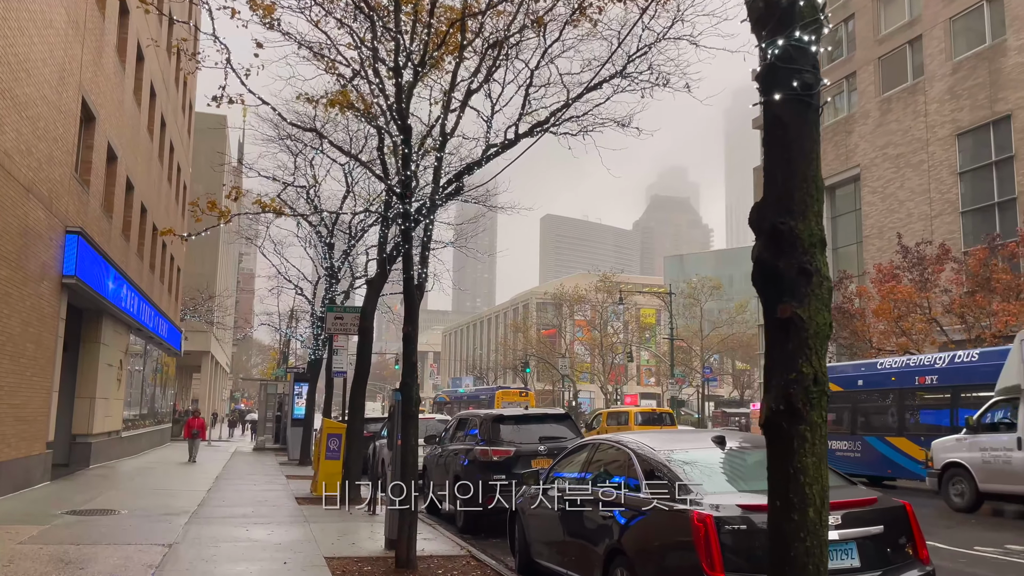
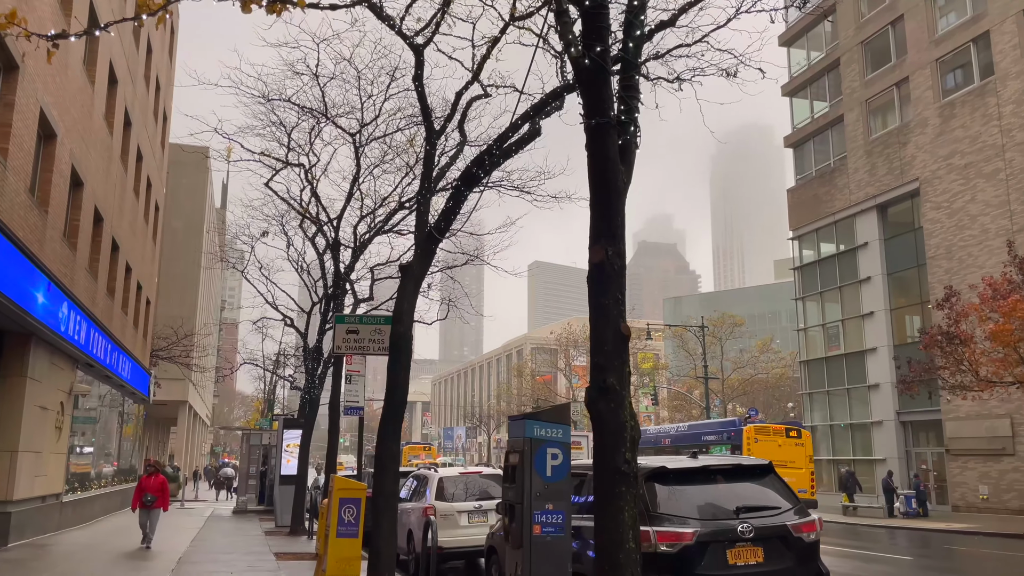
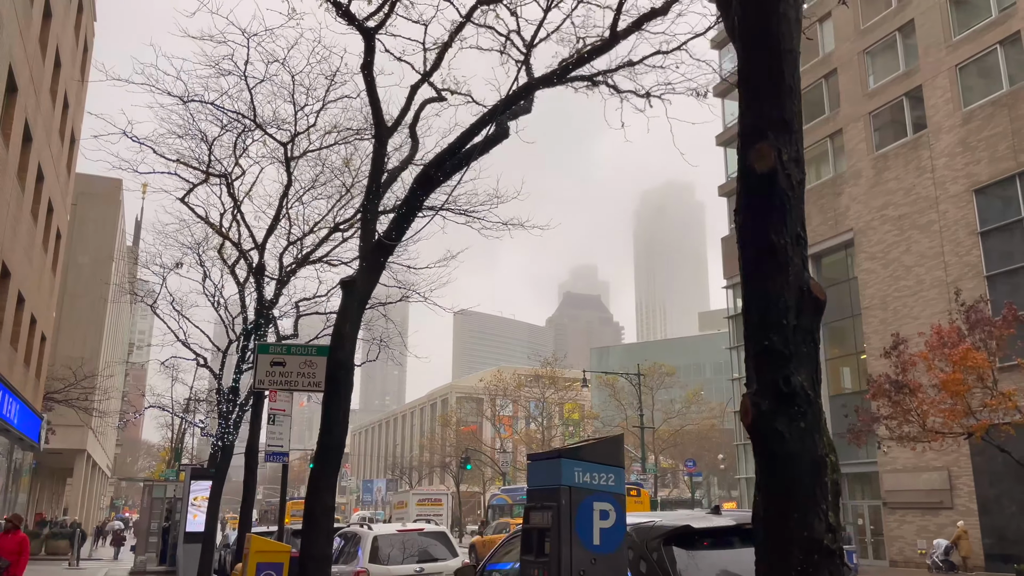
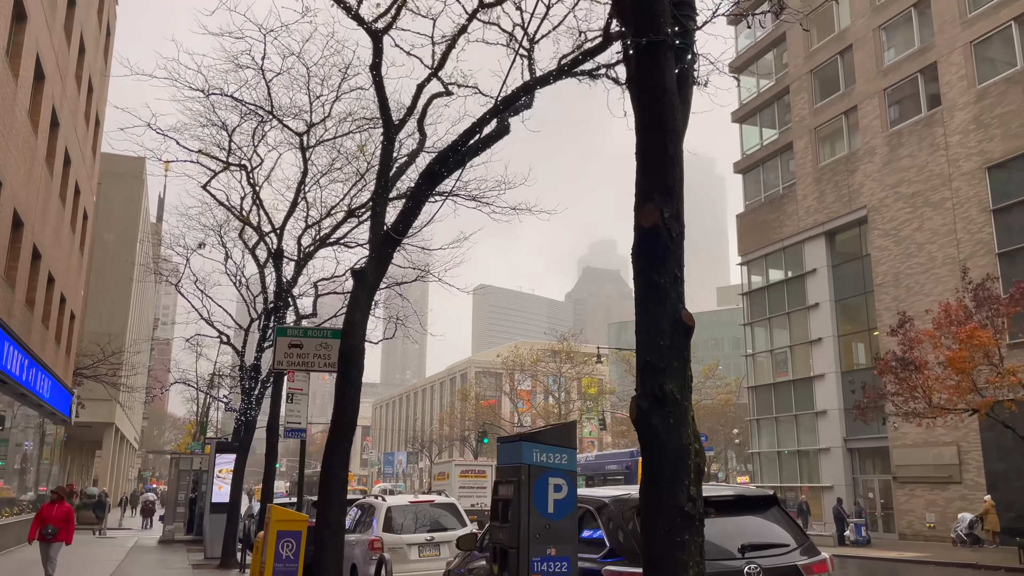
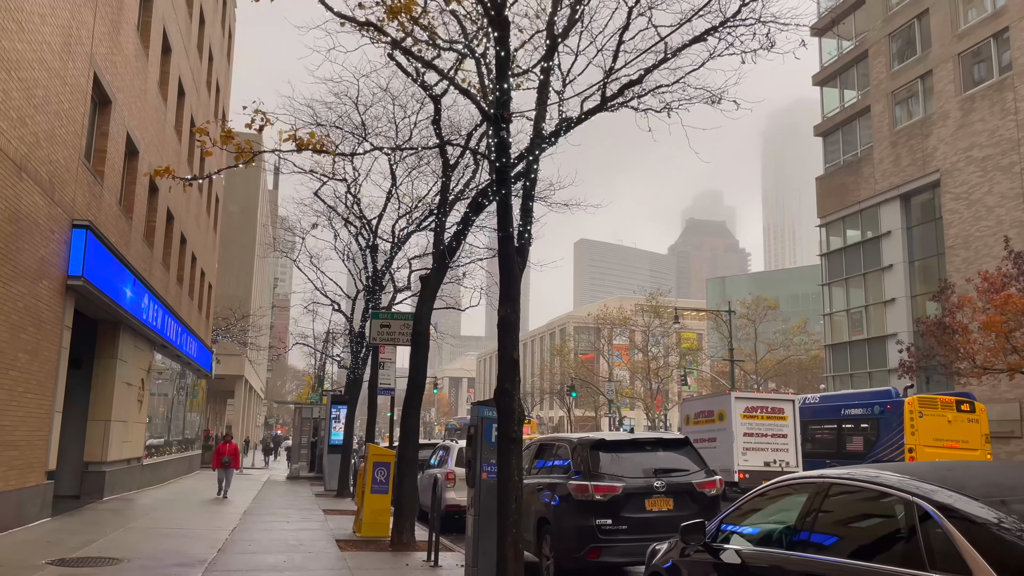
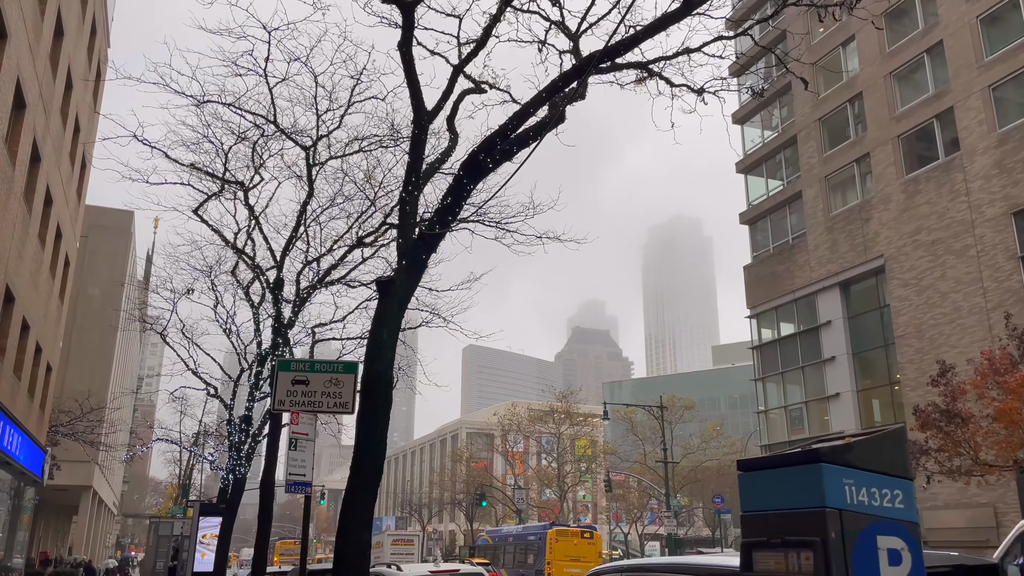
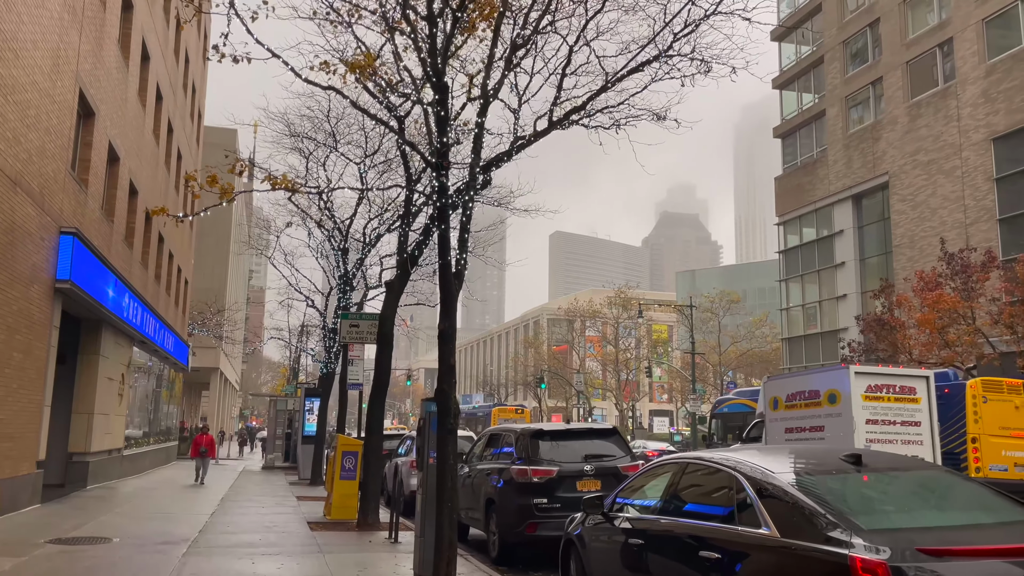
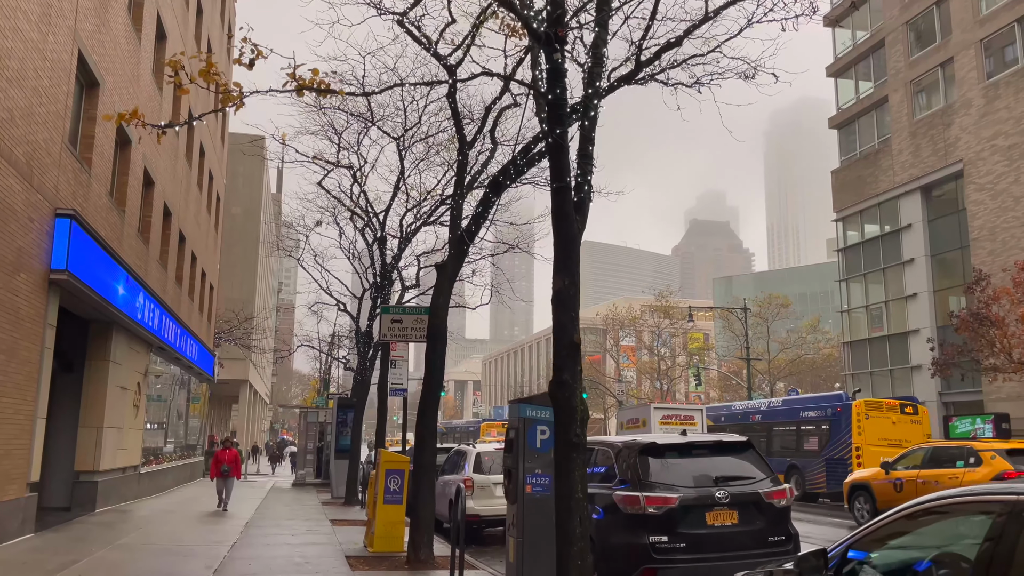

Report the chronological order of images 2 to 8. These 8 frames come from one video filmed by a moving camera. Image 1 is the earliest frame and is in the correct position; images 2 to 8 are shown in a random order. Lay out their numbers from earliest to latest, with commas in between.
7, 5, 8, 2, 4, 3, 6
